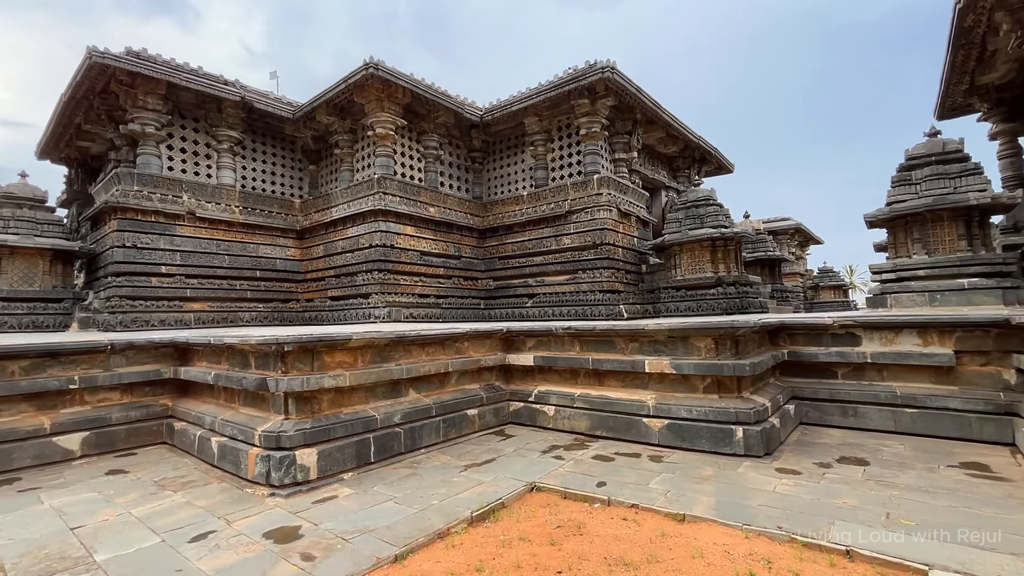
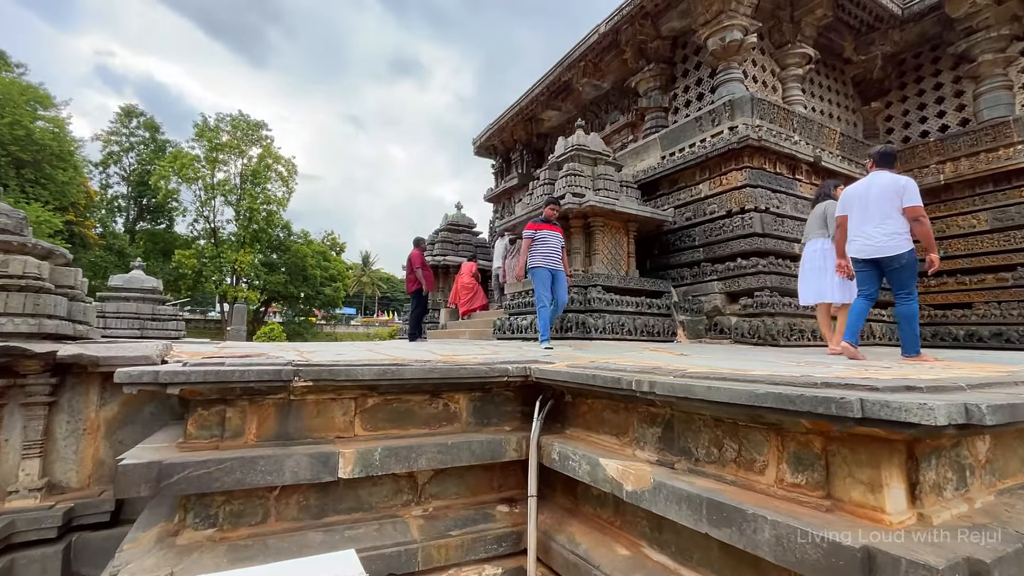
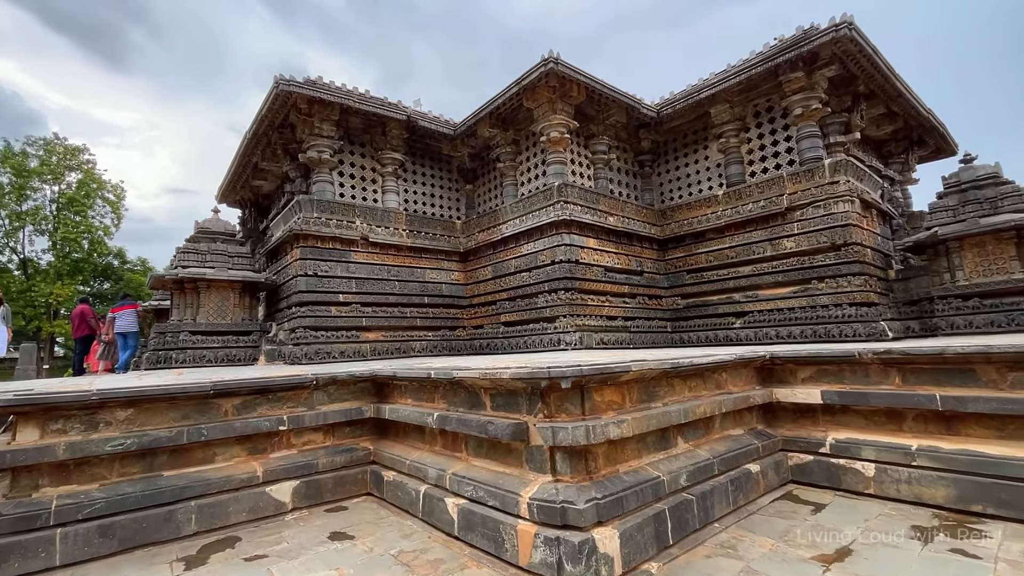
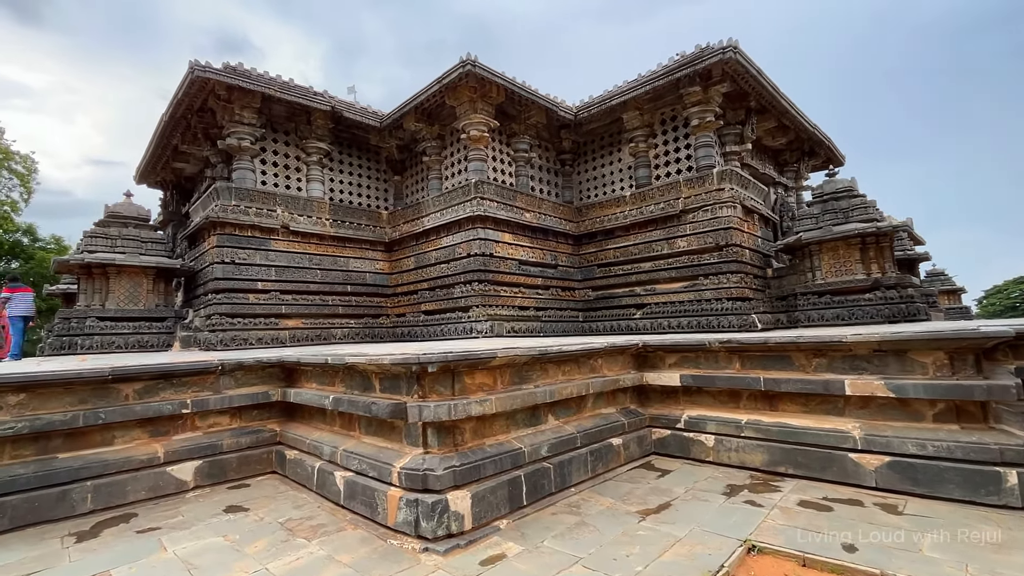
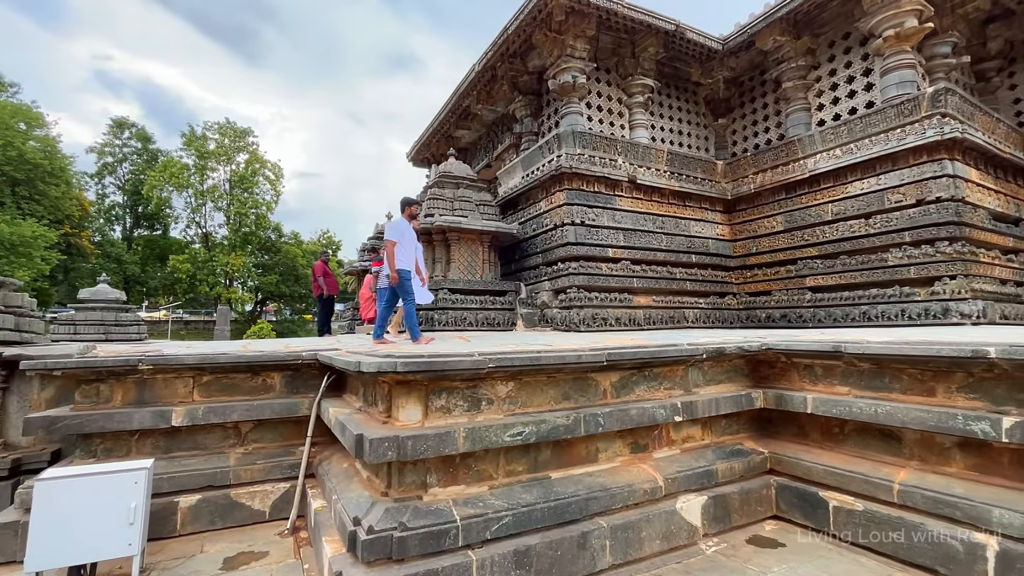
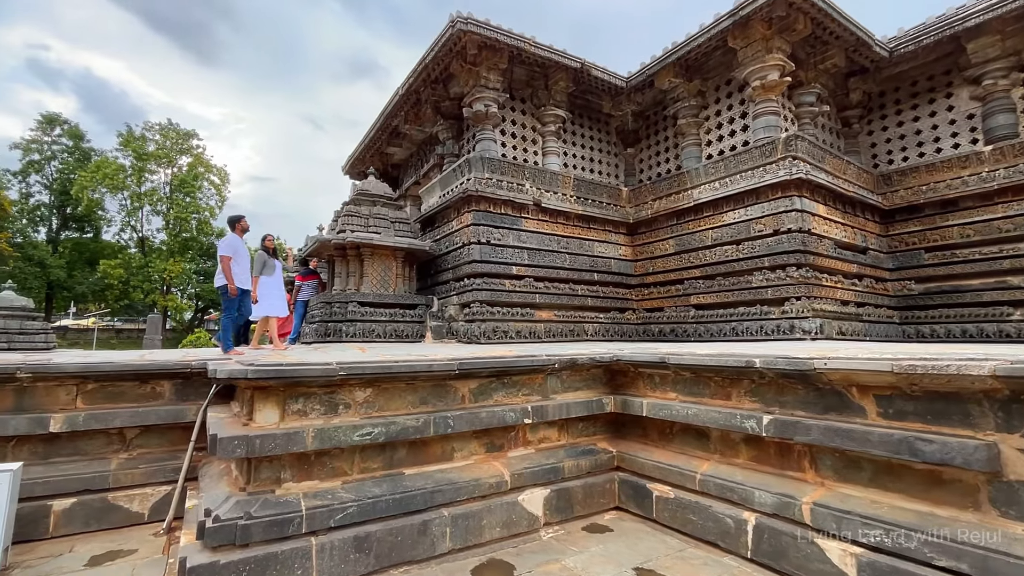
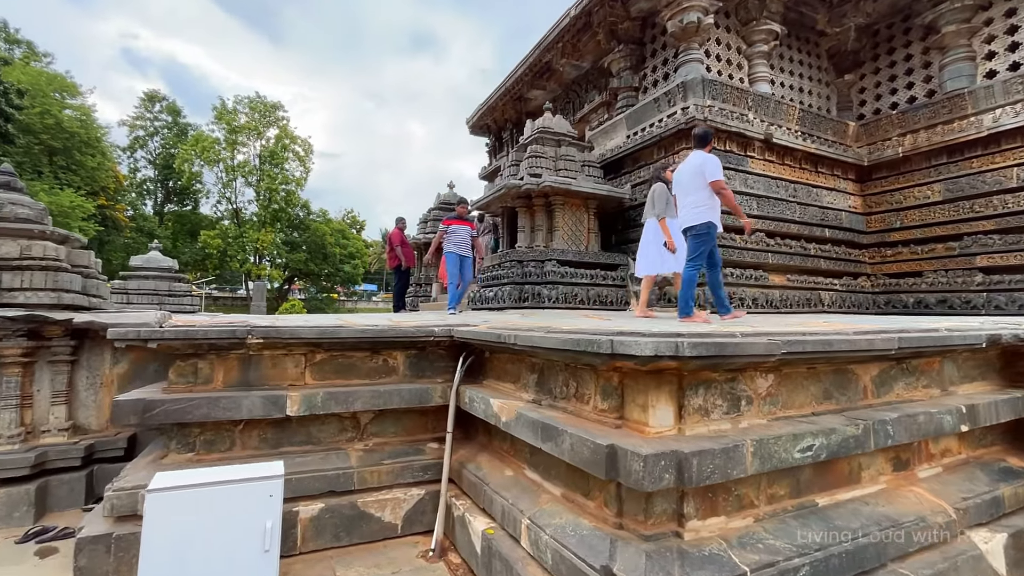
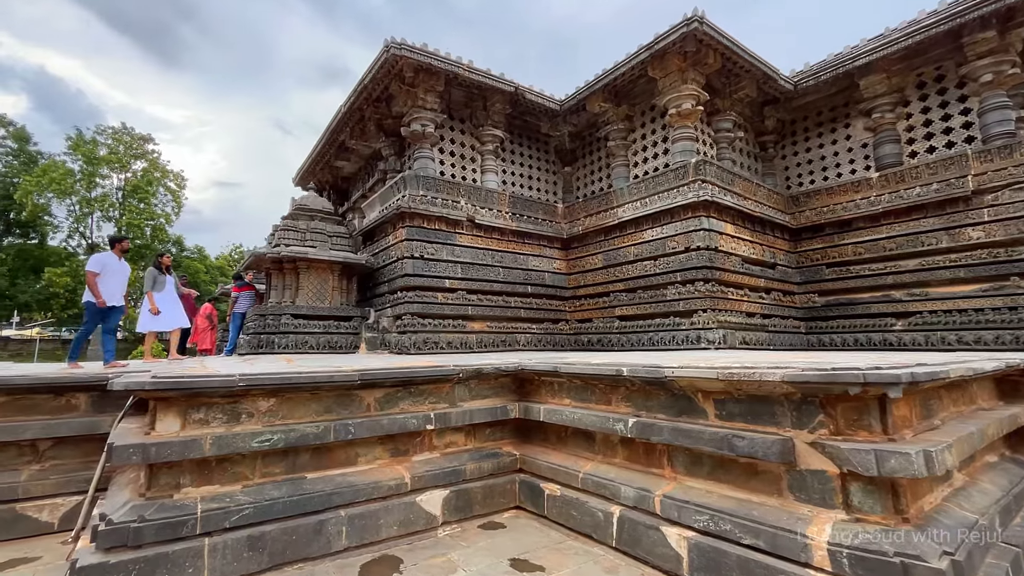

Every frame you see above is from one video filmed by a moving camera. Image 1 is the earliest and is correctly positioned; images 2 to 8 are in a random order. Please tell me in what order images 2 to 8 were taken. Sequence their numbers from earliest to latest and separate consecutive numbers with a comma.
4, 3, 8, 6, 5, 7, 2
